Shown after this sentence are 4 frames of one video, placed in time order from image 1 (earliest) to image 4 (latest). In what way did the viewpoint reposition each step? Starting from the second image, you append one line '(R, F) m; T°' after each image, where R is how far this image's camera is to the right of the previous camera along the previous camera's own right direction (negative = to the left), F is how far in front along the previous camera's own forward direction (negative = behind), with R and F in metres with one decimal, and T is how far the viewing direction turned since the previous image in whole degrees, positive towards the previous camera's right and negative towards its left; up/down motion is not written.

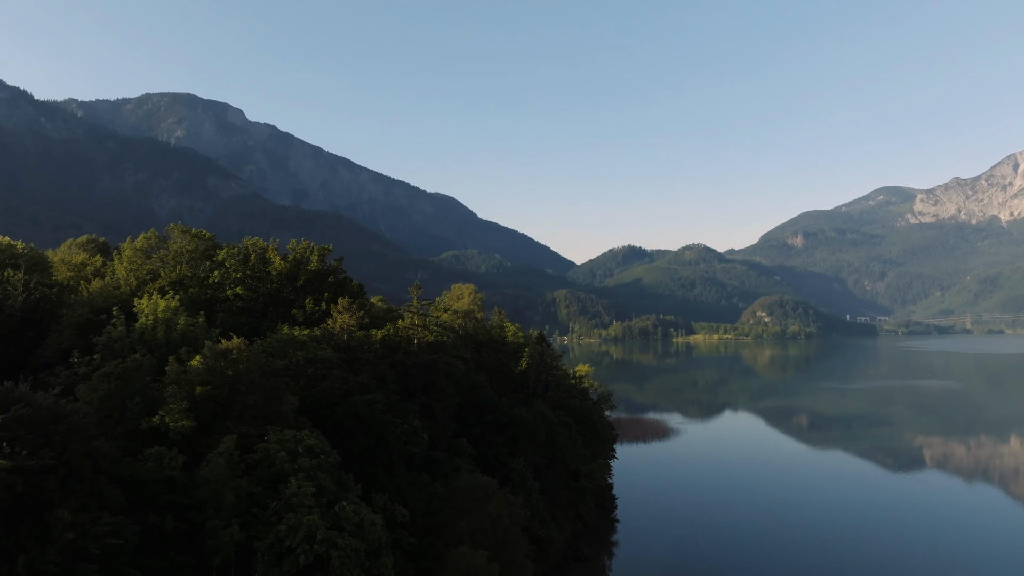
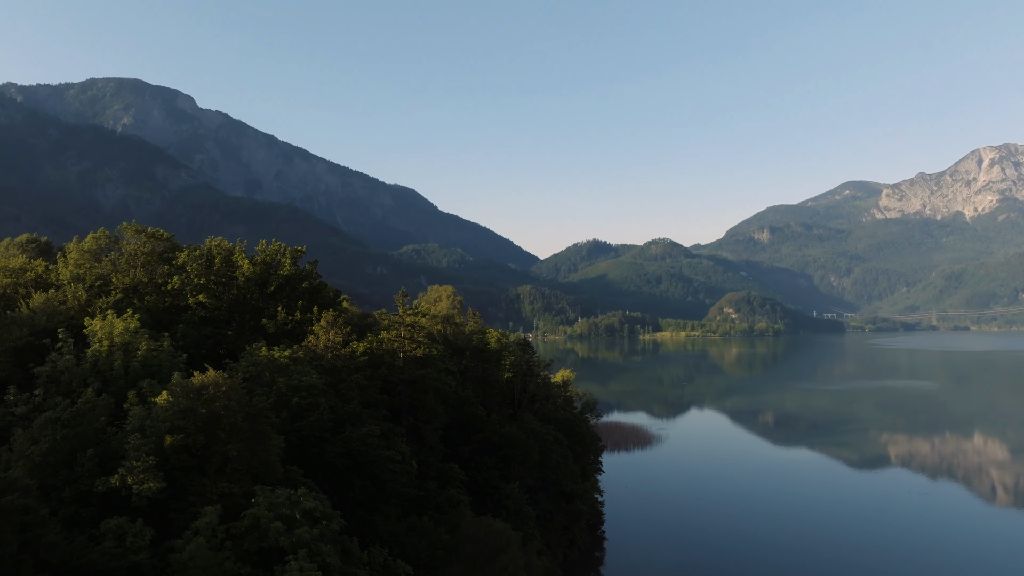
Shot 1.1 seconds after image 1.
(-1.5, +4.3) m; +2°
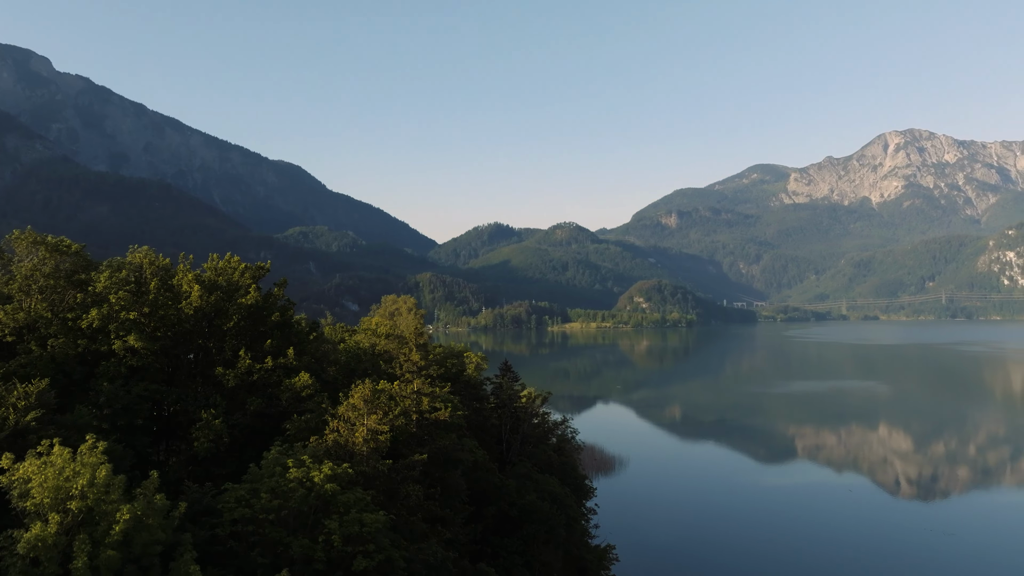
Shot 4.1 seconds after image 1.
(-4.6, +10.4) m; +7°
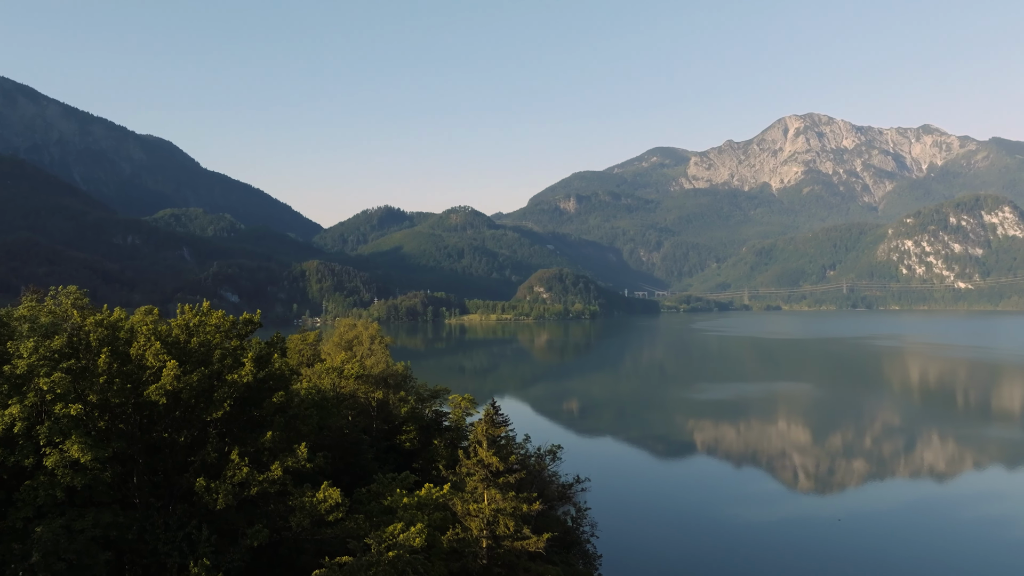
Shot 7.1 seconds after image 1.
(-4.2, +8.6) m; +7°
